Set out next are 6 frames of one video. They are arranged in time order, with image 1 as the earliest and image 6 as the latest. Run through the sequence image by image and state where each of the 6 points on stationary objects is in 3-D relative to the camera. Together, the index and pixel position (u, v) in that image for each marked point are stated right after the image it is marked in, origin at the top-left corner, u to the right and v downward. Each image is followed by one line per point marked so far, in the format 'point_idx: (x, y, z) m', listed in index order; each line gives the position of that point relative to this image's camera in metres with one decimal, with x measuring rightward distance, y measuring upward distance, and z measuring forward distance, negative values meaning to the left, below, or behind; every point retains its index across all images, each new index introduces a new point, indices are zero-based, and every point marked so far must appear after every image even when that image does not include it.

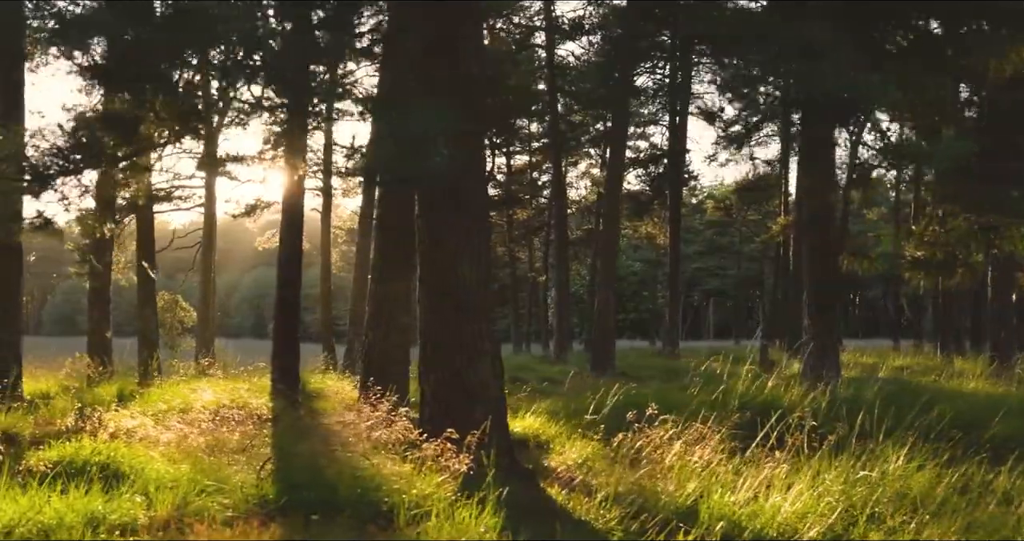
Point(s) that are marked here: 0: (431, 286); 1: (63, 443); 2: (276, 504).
0: (-0.6, -0.1, +7.9) m
1: (-3.6, -1.4, +8.2) m
2: (-1.4, -1.4, +6.0) m
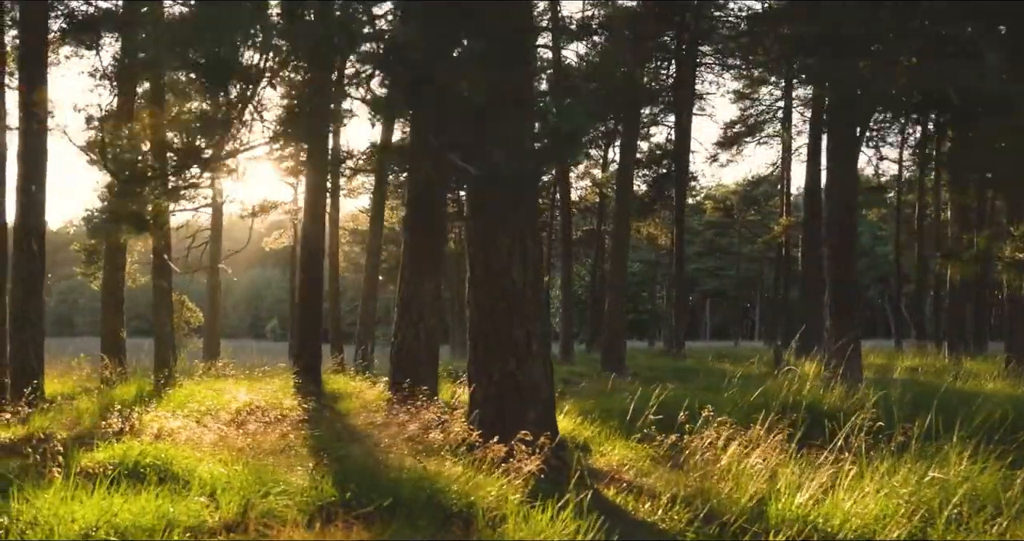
0: (-0.2, -0.1, +7.8) m
1: (-3.2, -1.4, +8.2) m
2: (-1.0, -1.4, +6.0) m
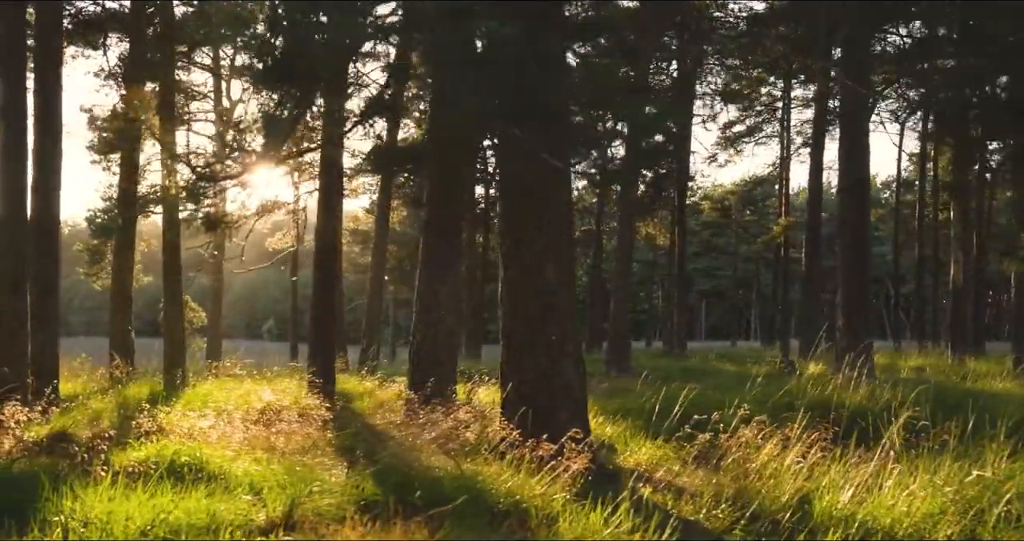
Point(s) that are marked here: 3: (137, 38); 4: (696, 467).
0: (0.0, -0.1, +7.9) m
1: (-3.0, -1.4, +8.2) m
2: (-0.7, -1.4, +6.0) m
3: (-6.2, +3.8, +16.8) m
4: (+1.3, -1.4, +7.5) m
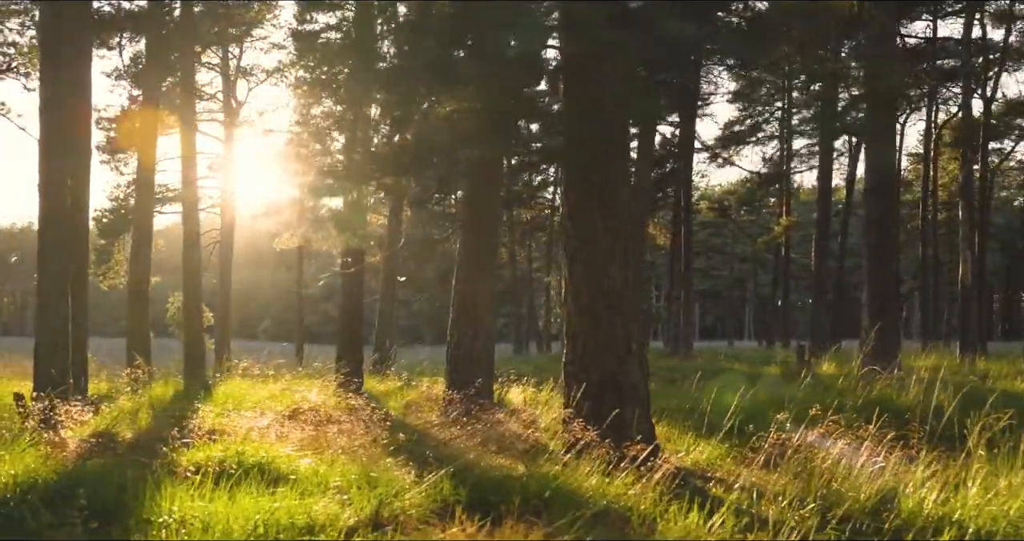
0: (+0.5, -0.1, +7.9) m
1: (-2.5, -1.4, +8.2) m
2: (-0.2, -1.4, +6.0) m
3: (-5.8, +3.8, +16.8) m
4: (+1.8, -1.4, +7.5) m
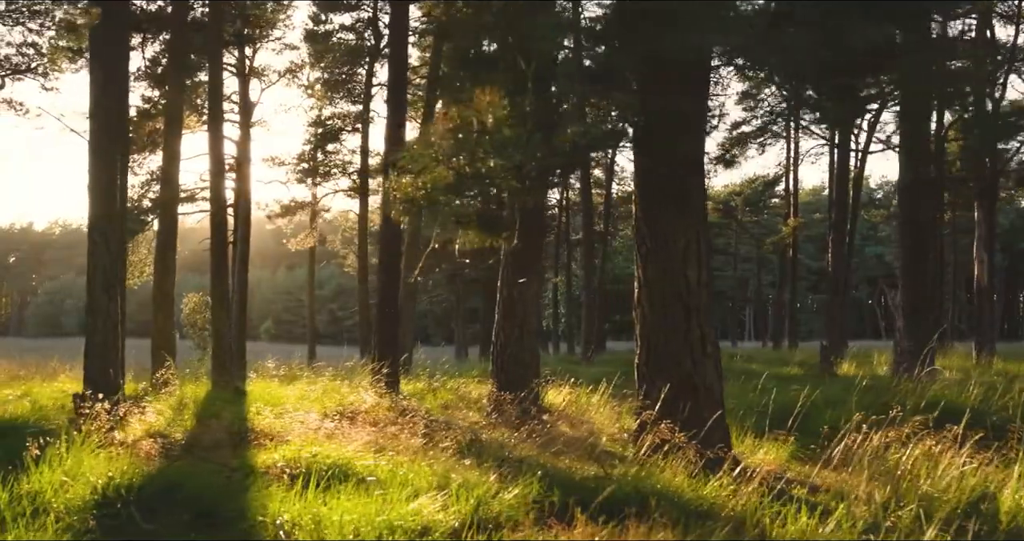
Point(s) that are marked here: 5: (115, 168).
0: (+1.1, -0.1, +7.8) m
1: (-1.9, -1.4, +8.2) m
2: (+0.3, -1.4, +6.0) m
3: (-5.2, +3.8, +16.8) m
4: (+2.4, -1.4, +7.5) m
5: (-4.5, +1.2, +11.5) m
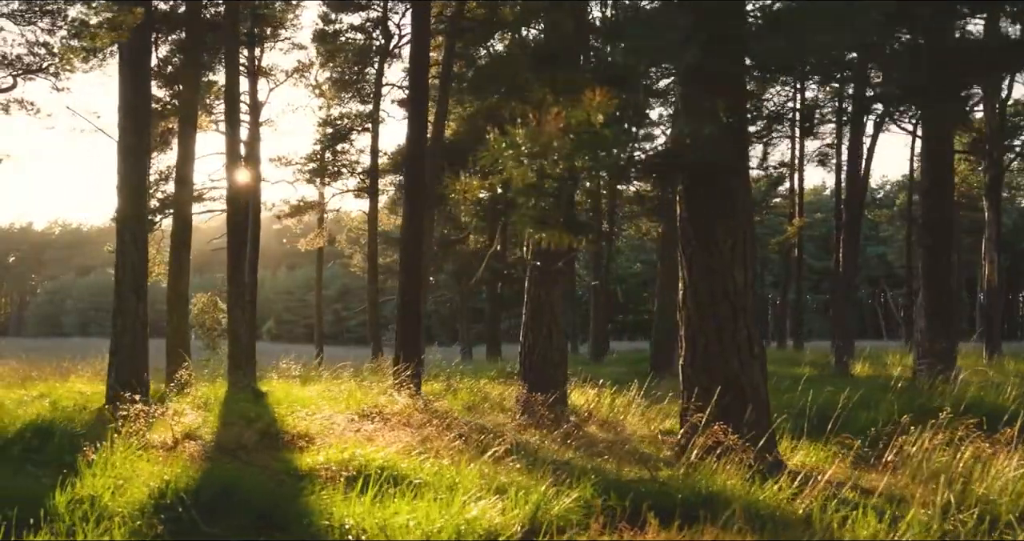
0: (+1.4, -0.1, +7.8) m
1: (-1.6, -1.4, +8.1) m
2: (+0.7, -1.4, +5.9) m
3: (-4.9, +3.8, +16.7) m
4: (+2.7, -1.4, +7.4) m
5: (-4.1, +1.2, +11.4) m
